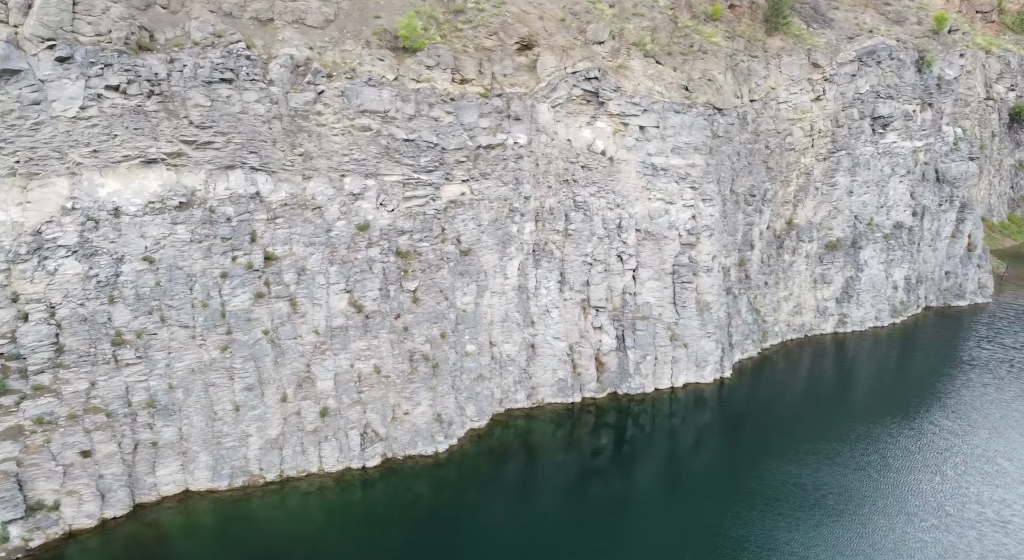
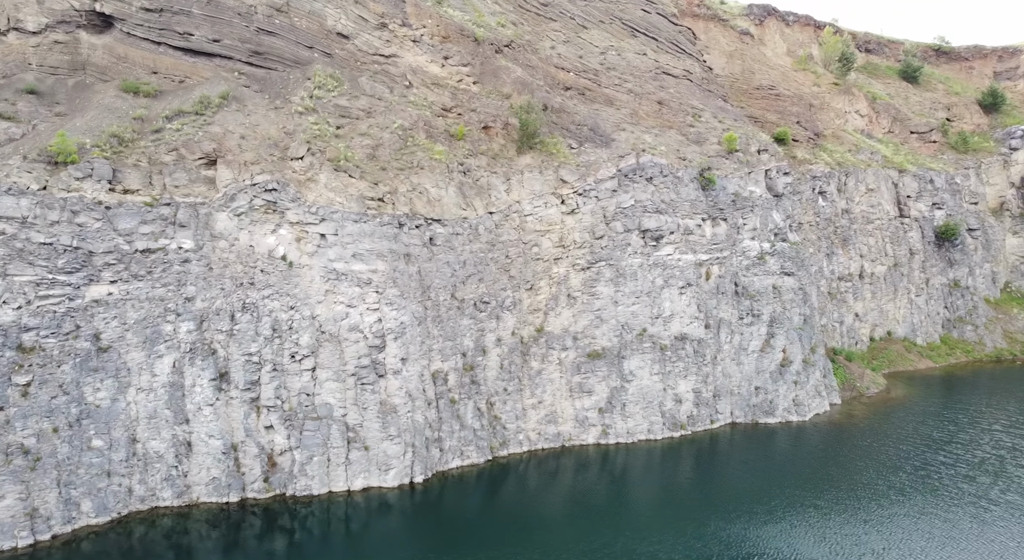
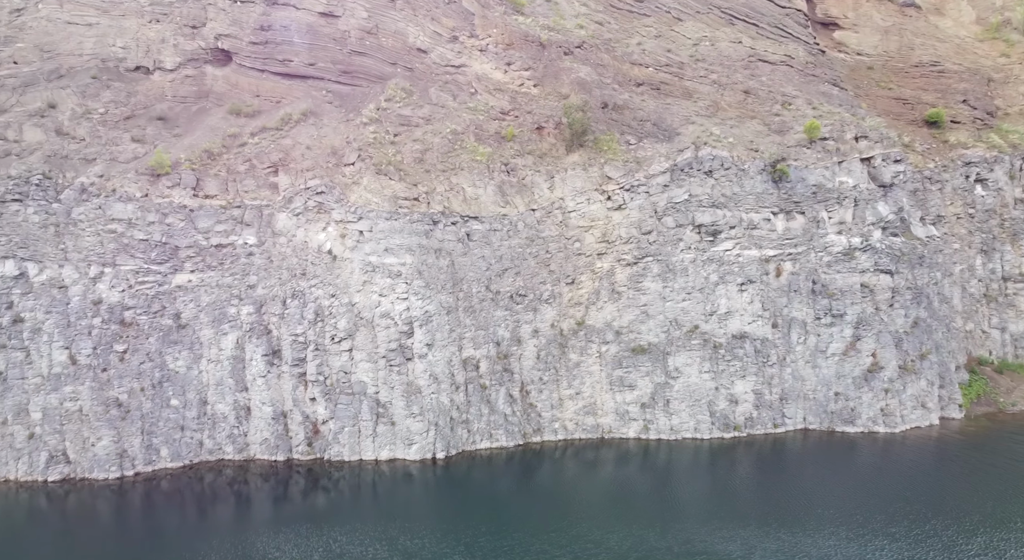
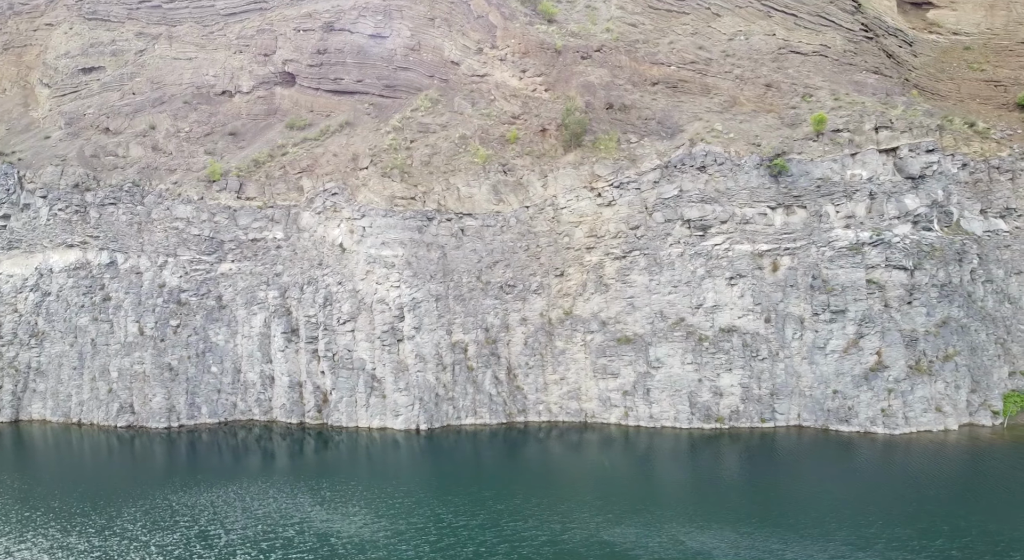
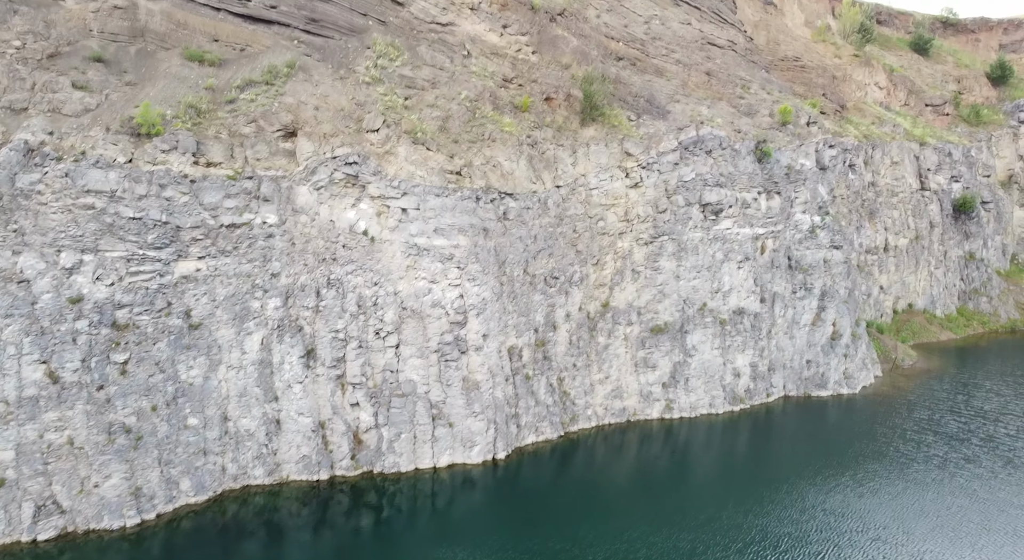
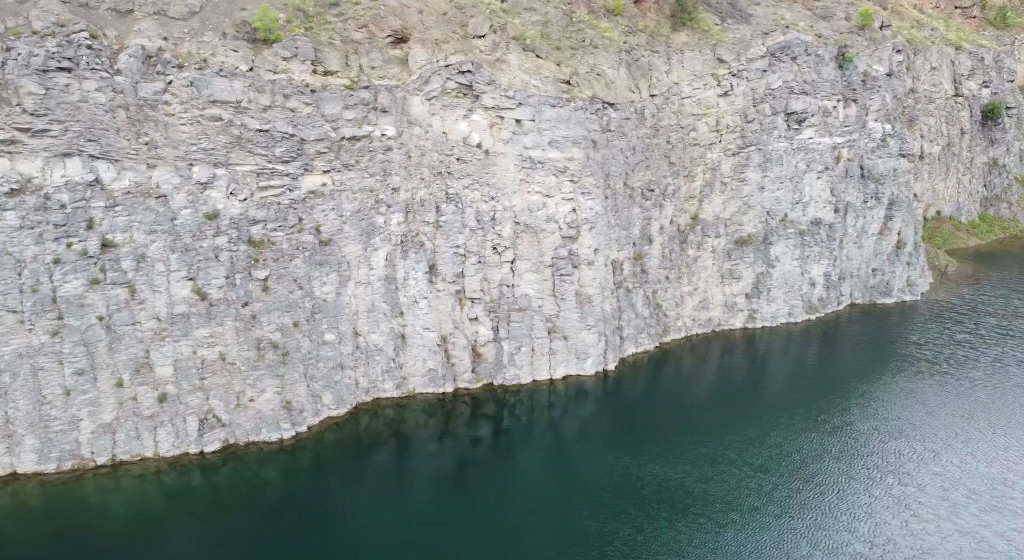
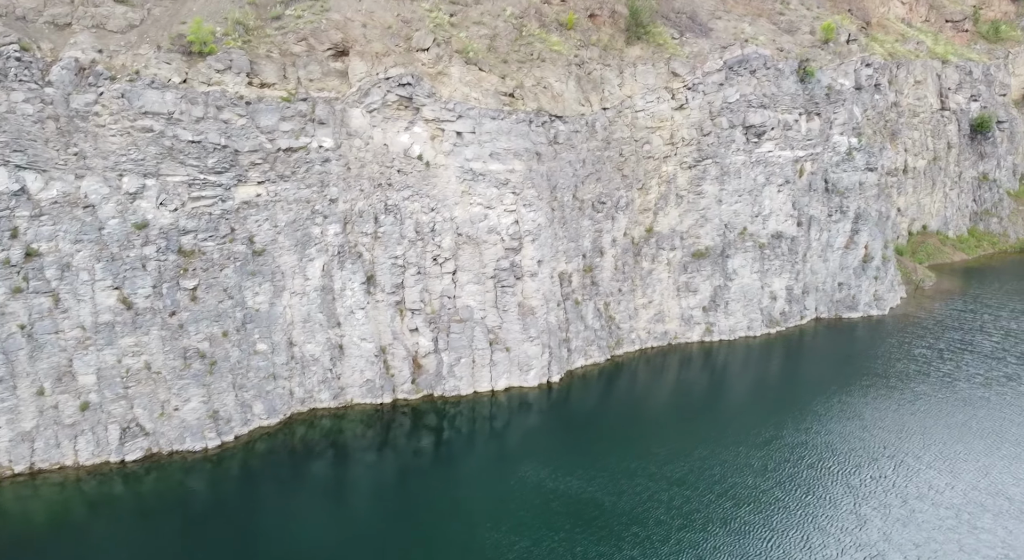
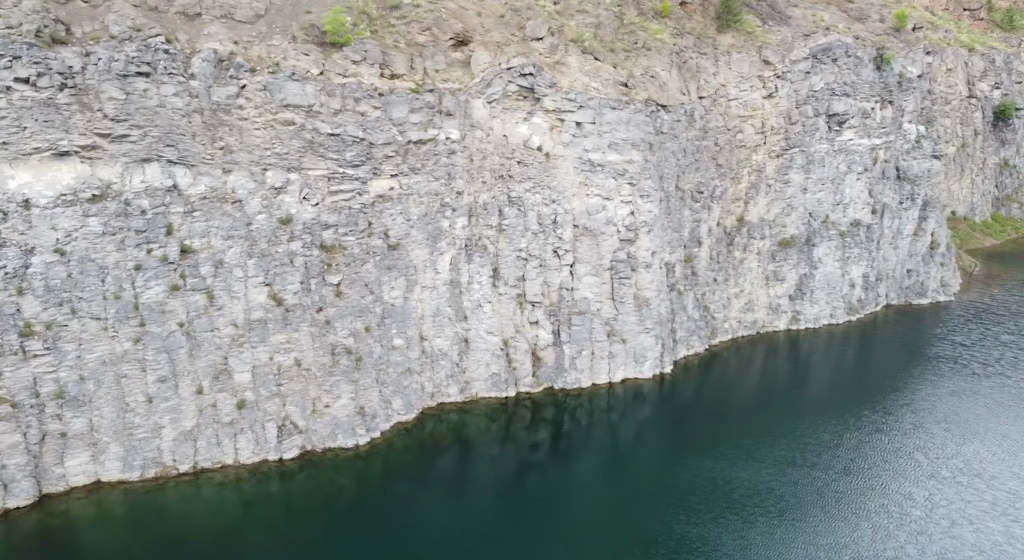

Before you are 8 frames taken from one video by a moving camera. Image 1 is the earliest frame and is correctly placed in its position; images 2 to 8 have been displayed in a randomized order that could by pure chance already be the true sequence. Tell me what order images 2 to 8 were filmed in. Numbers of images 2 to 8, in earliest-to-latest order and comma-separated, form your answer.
8, 6, 7, 5, 2, 3, 4
